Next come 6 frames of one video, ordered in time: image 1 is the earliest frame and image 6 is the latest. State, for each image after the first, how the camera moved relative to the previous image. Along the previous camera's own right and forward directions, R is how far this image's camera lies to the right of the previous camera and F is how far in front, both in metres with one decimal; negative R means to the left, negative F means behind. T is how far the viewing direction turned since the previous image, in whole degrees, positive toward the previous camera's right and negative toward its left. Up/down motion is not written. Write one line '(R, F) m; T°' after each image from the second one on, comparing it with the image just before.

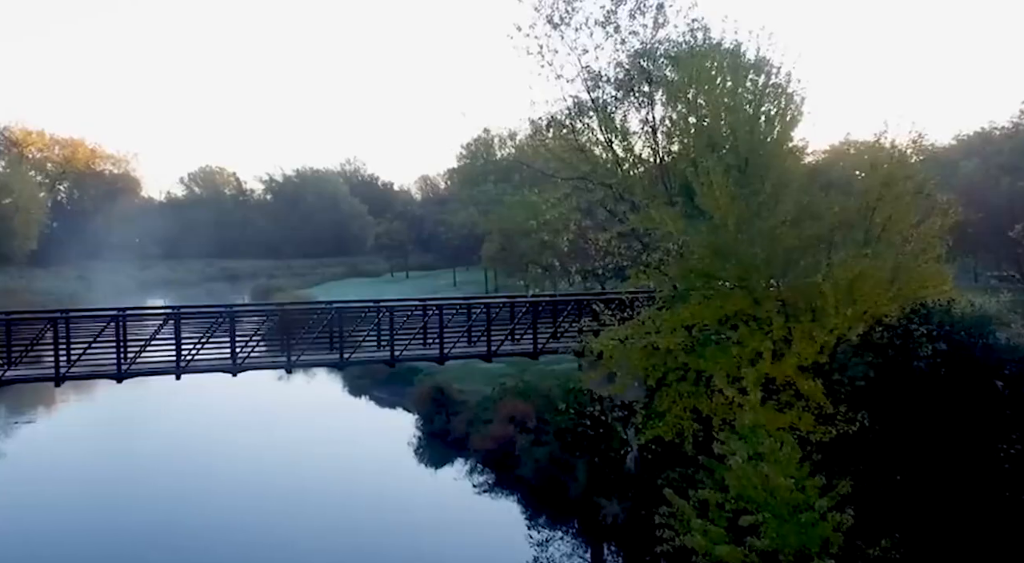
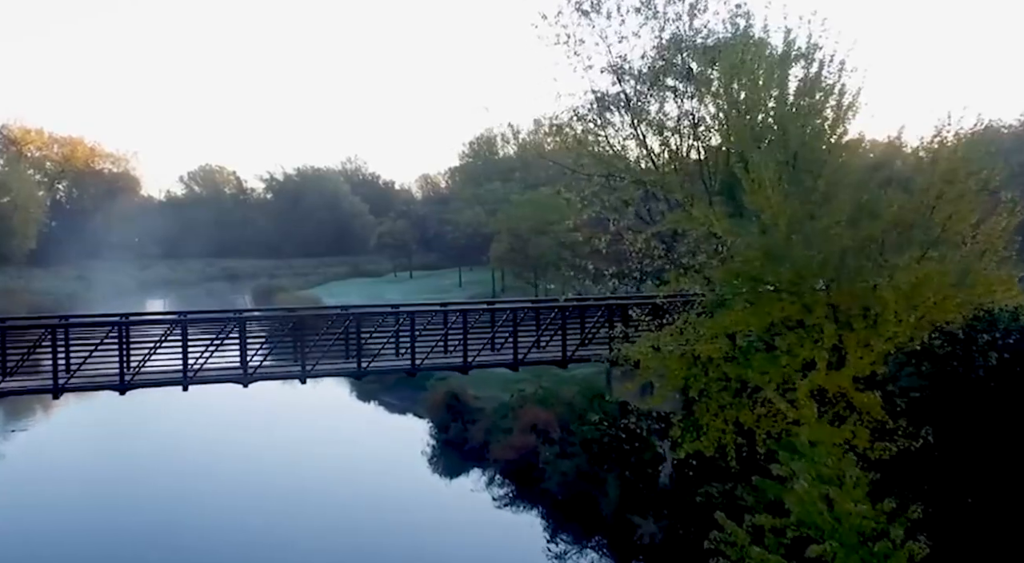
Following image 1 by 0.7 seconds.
(-0.4, +0.8) m; 0°
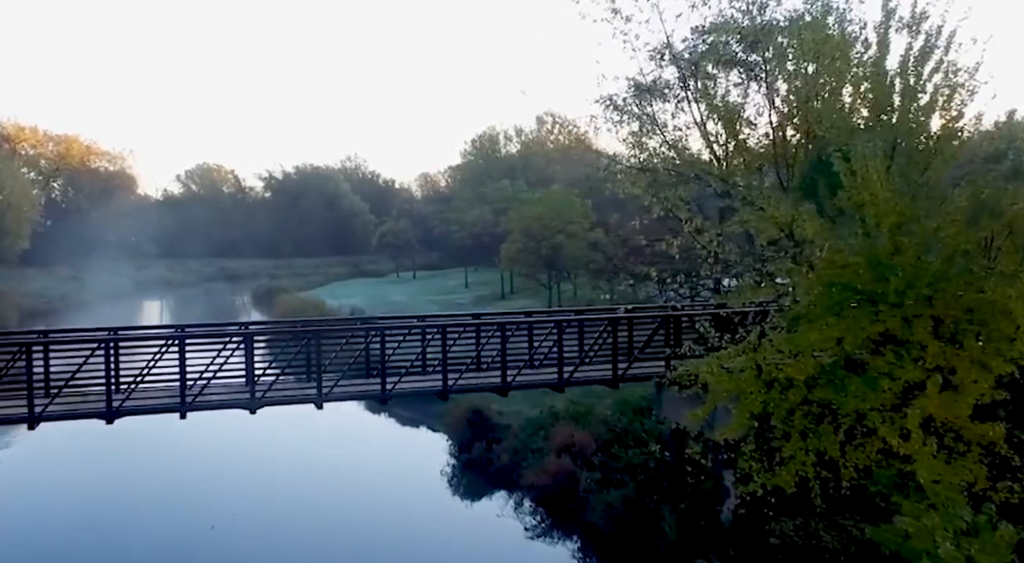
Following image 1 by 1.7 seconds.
(-0.6, +1.6) m; 0°
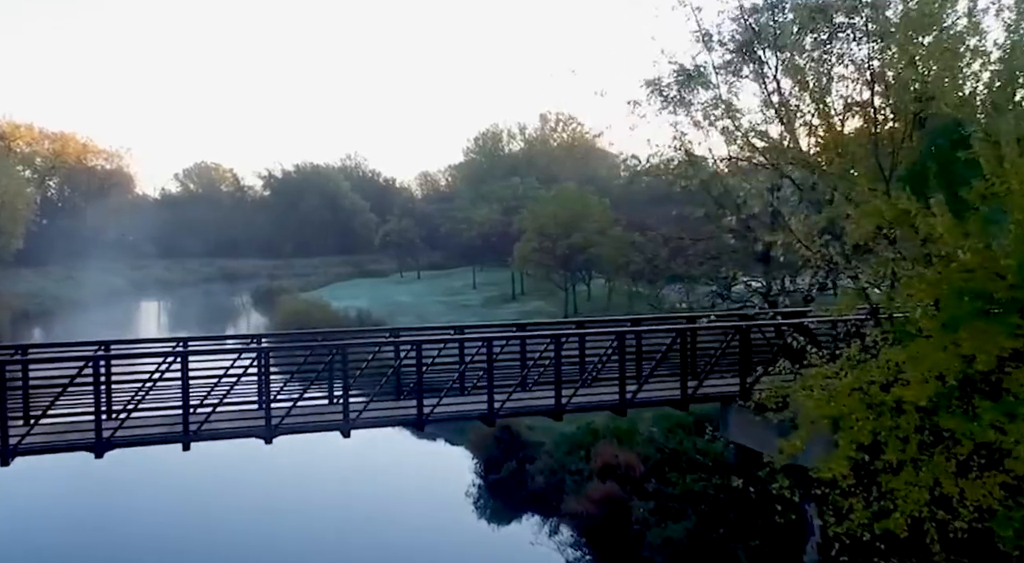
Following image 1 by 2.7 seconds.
(-0.6, +1.6) m; 0°
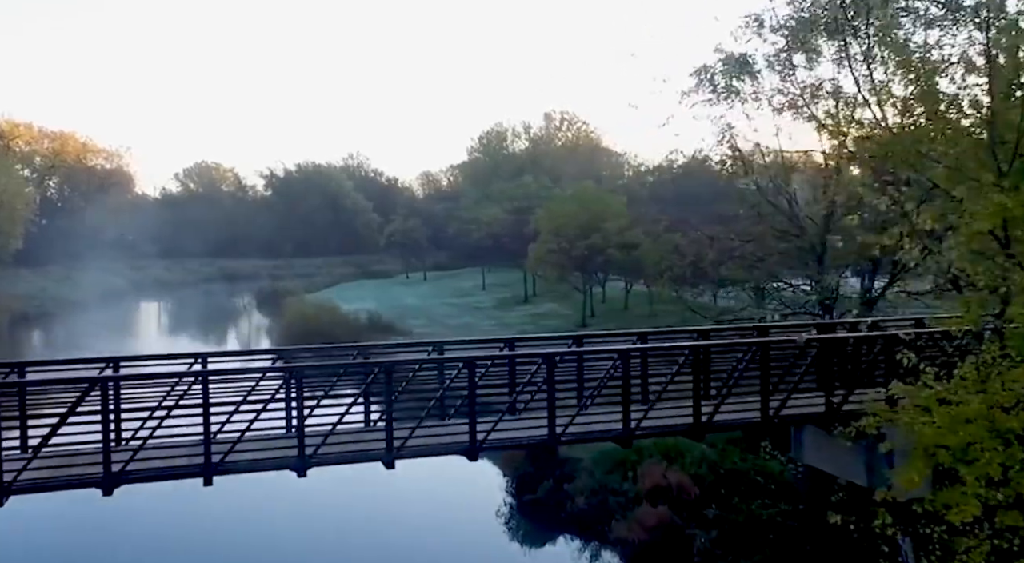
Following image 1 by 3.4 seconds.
(-0.6, +1.1) m; 0°
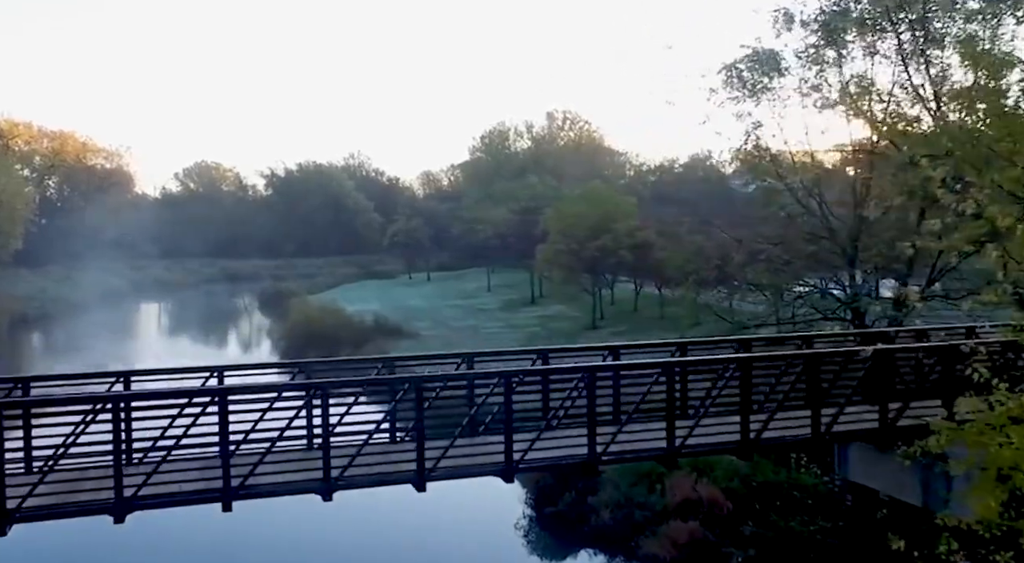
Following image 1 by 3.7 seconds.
(-0.3, +0.5) m; 0°
